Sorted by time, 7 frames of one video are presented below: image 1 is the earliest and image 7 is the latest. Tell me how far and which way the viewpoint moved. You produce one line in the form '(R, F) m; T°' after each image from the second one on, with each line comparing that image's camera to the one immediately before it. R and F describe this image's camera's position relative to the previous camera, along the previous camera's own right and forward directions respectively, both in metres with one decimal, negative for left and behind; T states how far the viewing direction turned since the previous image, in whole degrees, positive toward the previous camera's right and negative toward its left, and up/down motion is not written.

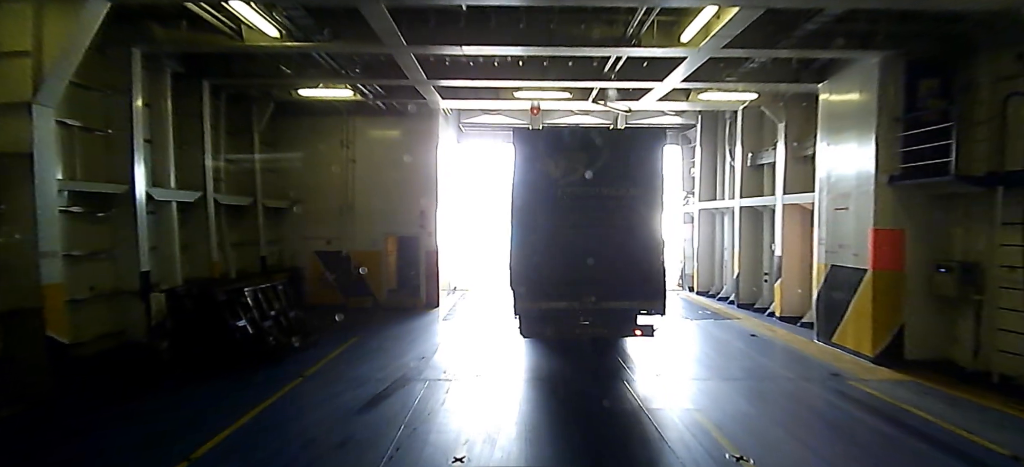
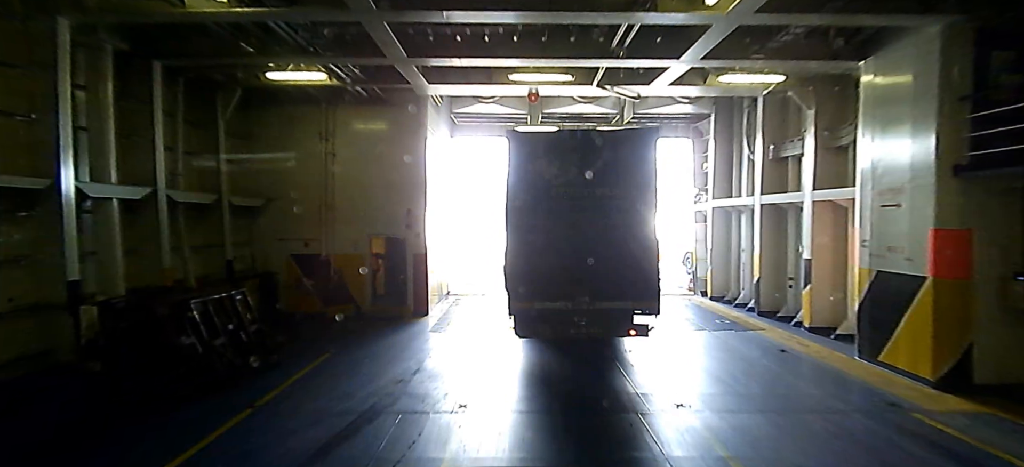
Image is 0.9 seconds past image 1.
(+0.1, +0.9) m; 0°
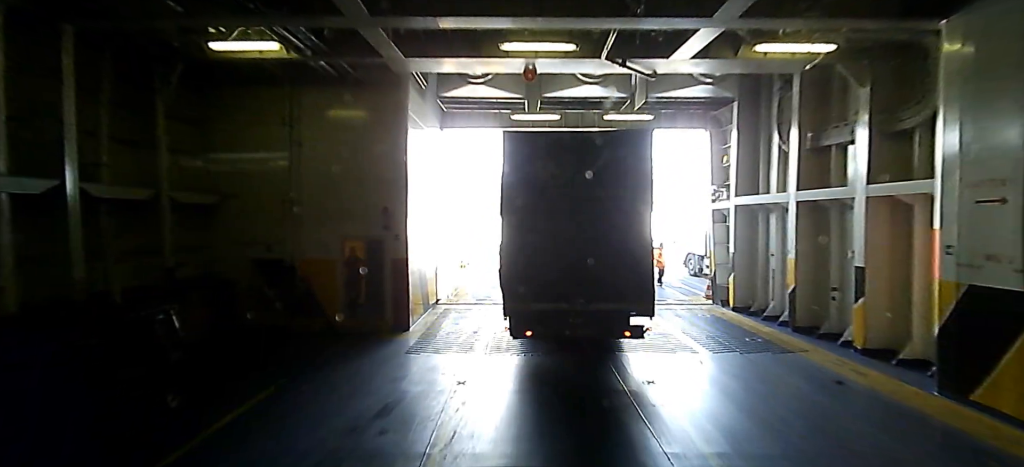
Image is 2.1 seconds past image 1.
(+0.1, +1.3) m; 0°
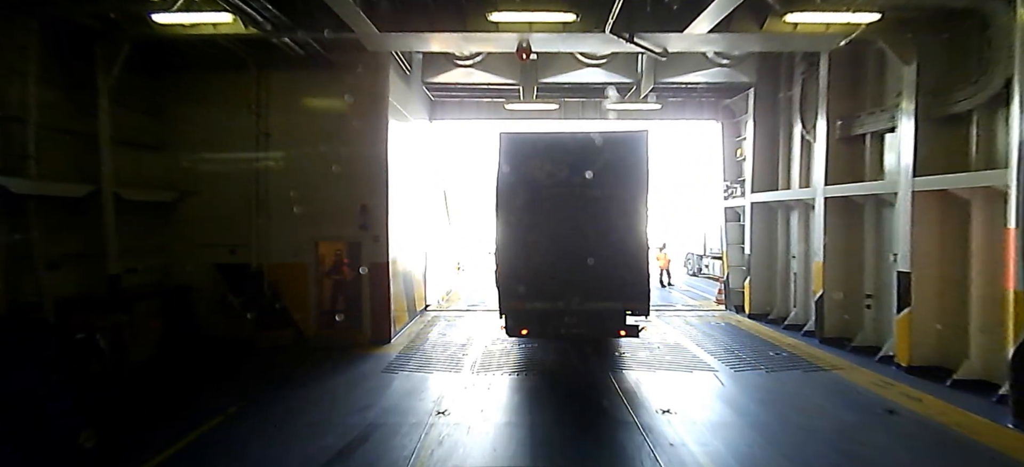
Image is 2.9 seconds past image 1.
(+0.1, +0.8) m; 0°
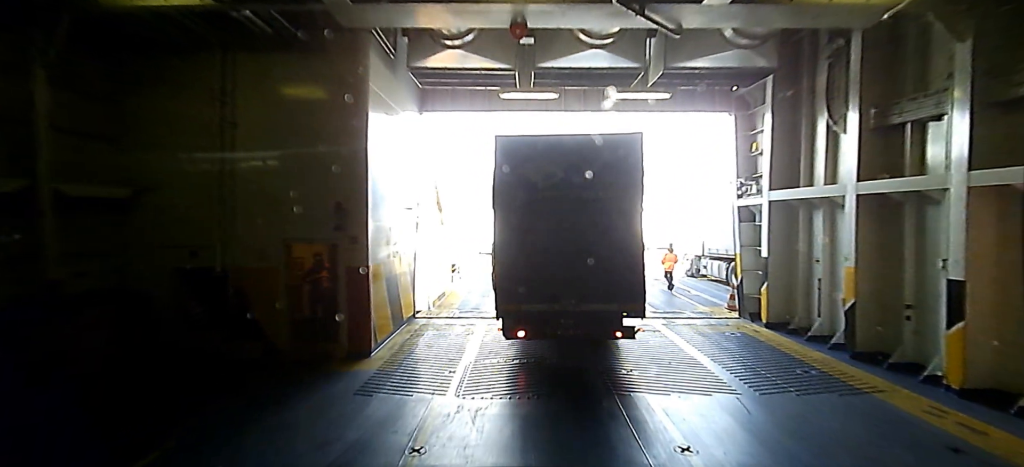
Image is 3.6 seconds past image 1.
(+0.1, +0.7) m; 0°
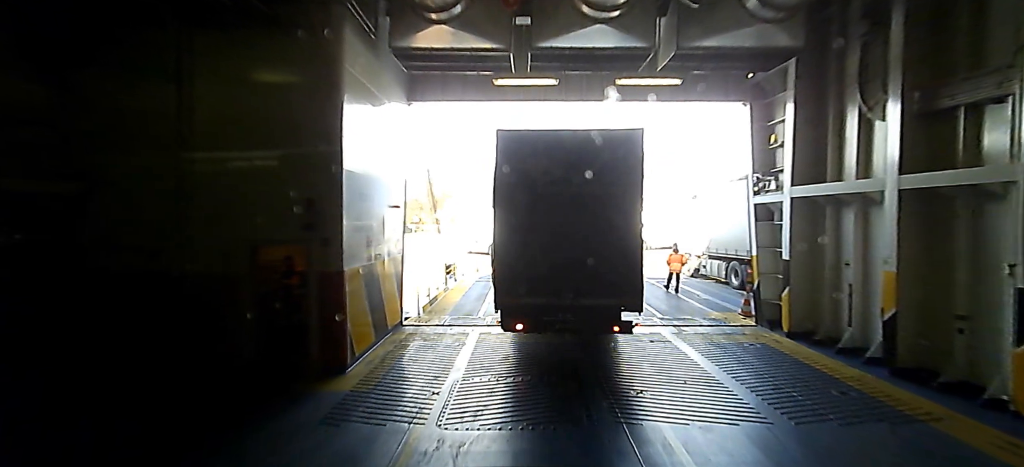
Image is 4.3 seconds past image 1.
(+0.1, +0.7) m; 0°
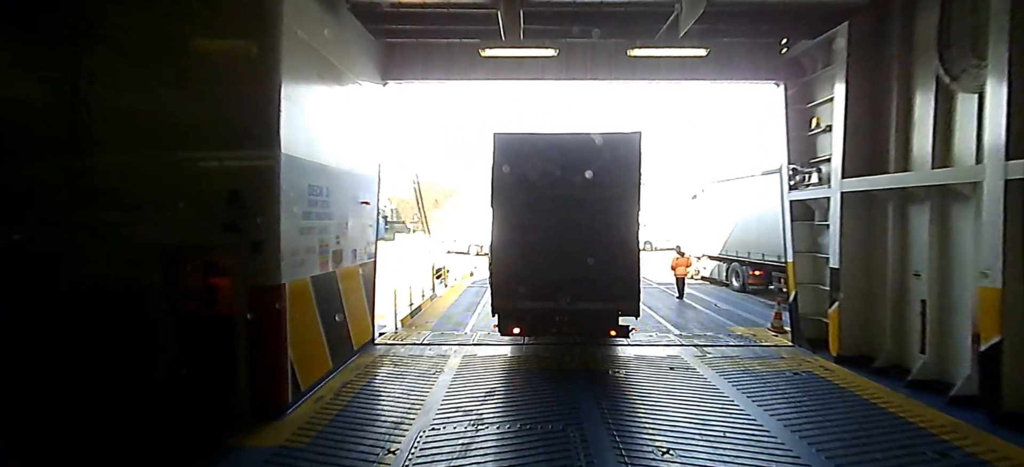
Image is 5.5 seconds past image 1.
(+0.1, +1.2) m; 0°
